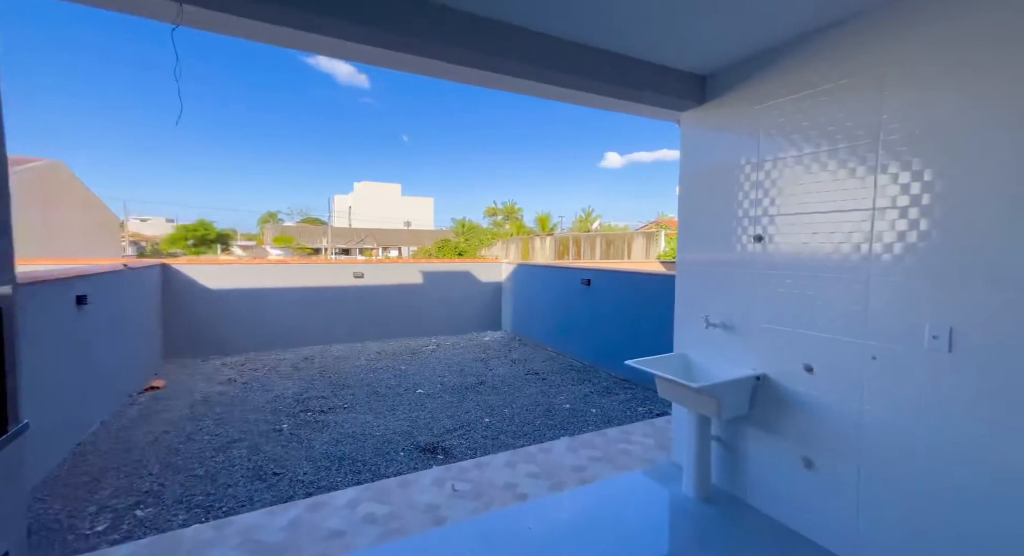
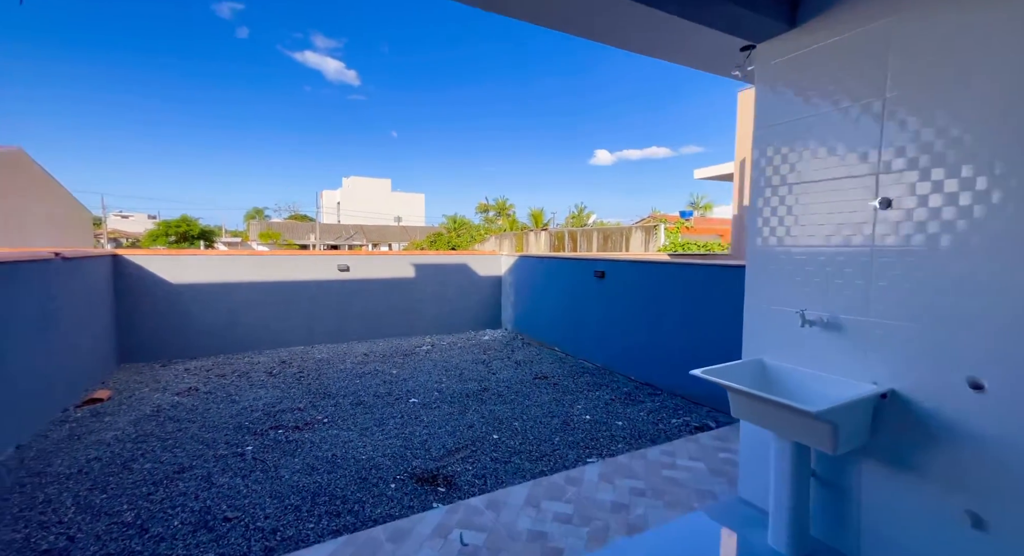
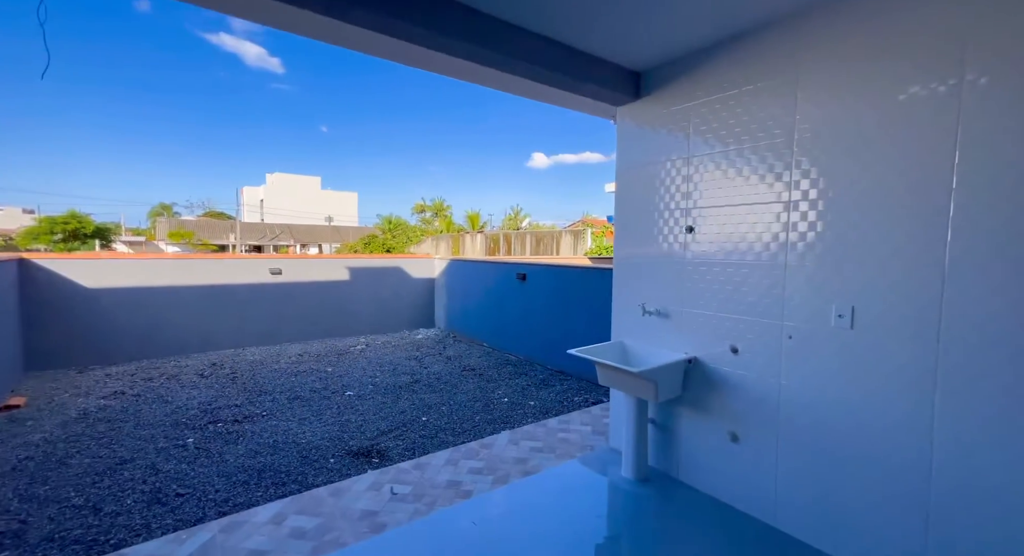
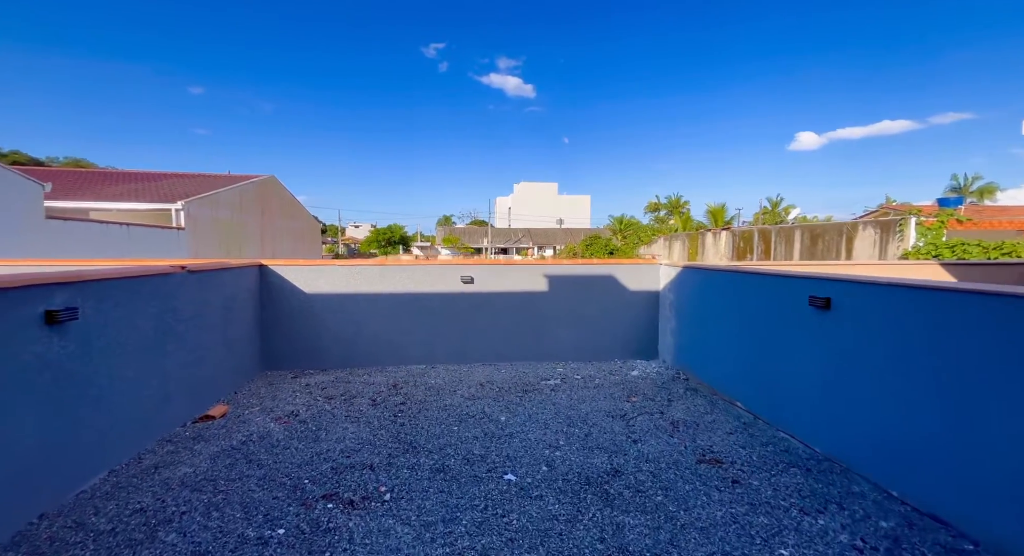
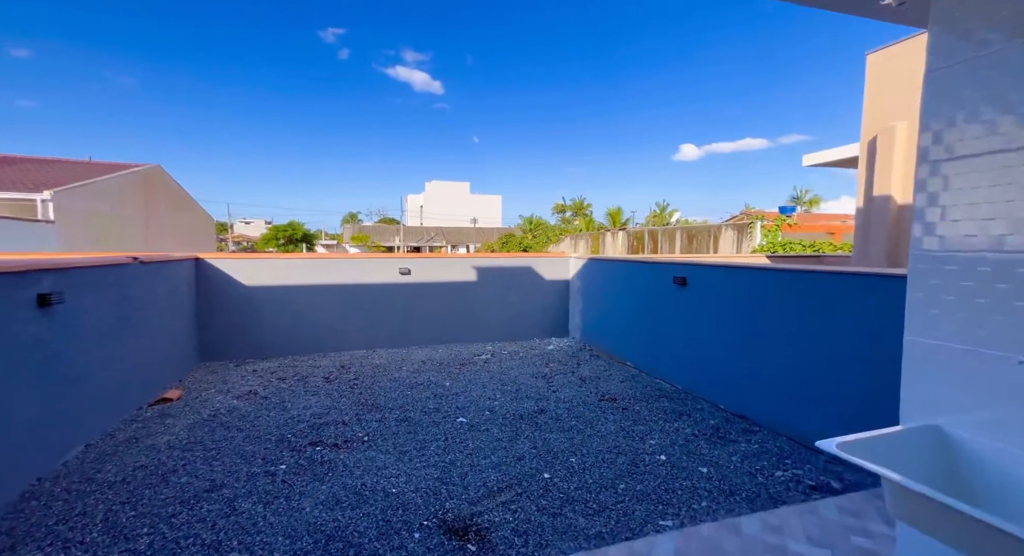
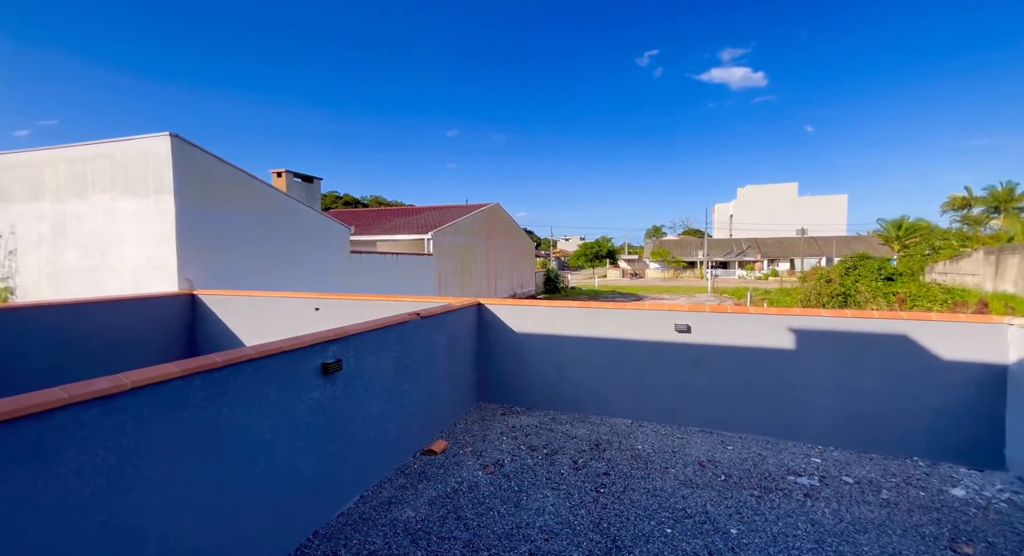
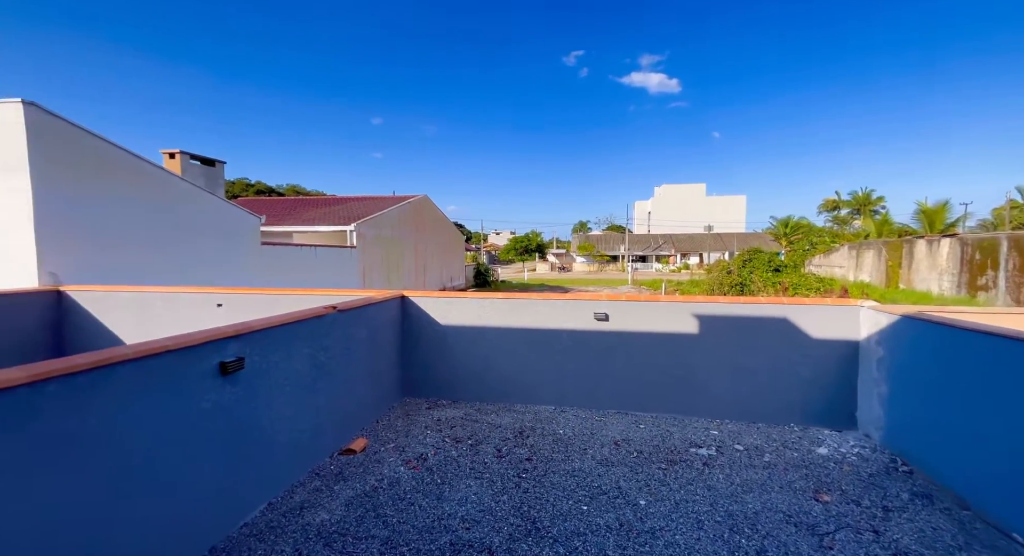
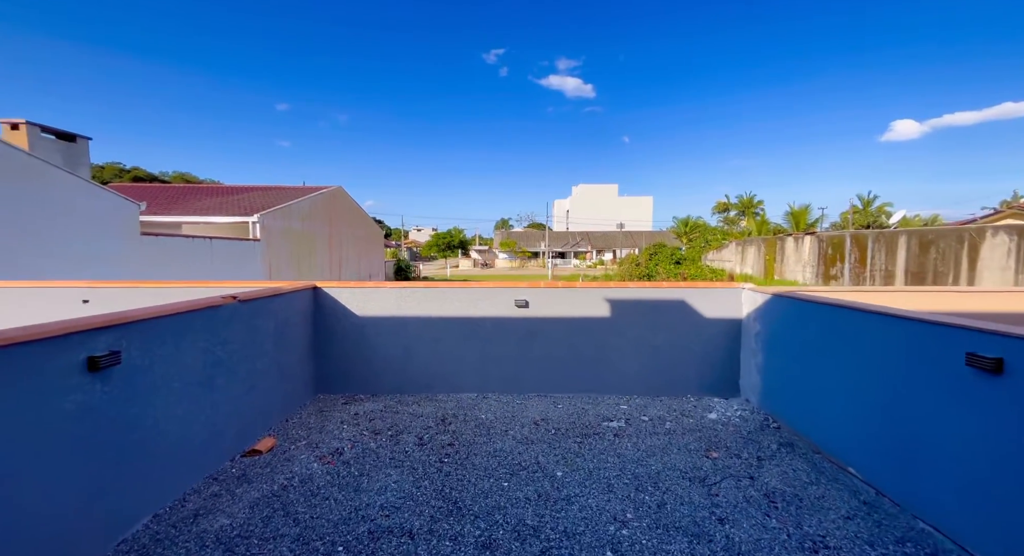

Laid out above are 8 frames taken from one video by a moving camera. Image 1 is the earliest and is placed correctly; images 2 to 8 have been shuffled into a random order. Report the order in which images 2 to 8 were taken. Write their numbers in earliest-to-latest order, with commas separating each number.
3, 2, 5, 4, 8, 7, 6
